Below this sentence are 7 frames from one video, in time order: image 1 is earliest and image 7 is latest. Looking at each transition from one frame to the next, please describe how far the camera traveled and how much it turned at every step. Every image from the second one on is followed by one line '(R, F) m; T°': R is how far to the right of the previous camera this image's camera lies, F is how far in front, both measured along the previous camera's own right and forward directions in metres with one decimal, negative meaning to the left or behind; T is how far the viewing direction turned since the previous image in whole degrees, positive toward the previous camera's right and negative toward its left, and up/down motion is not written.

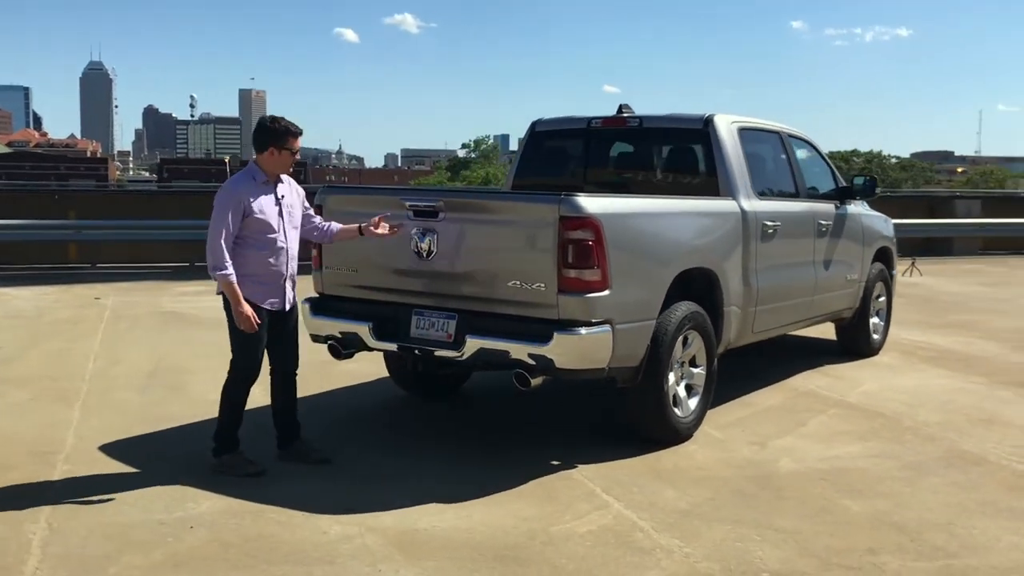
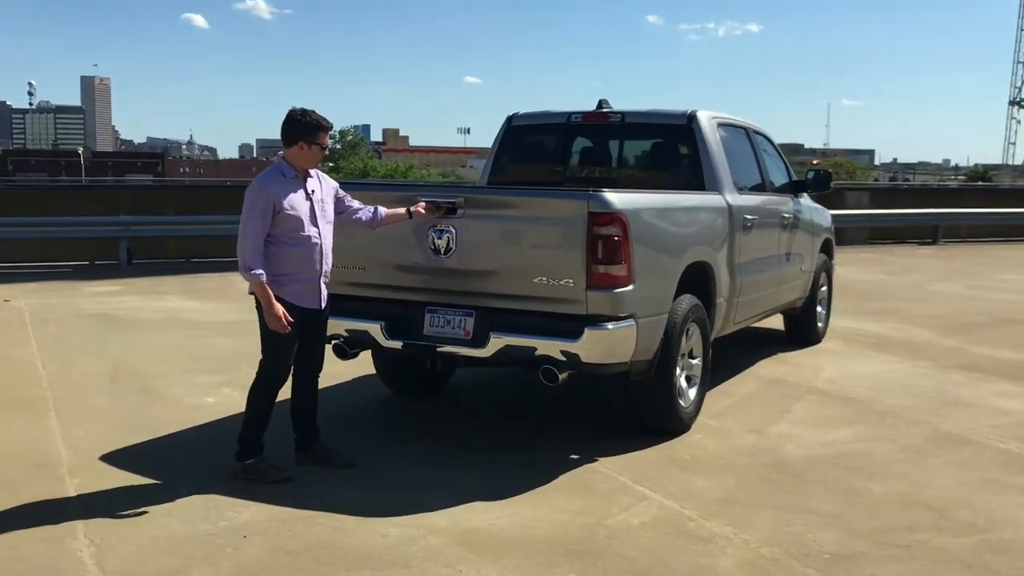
(-0.7, +0.1) m; +7°
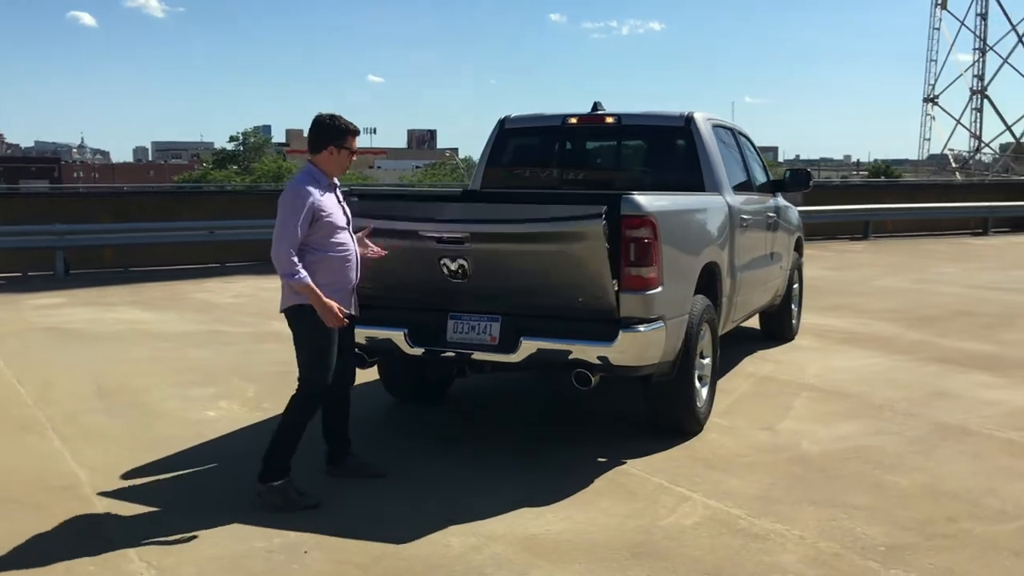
(-0.6, 0.0) m; +4°
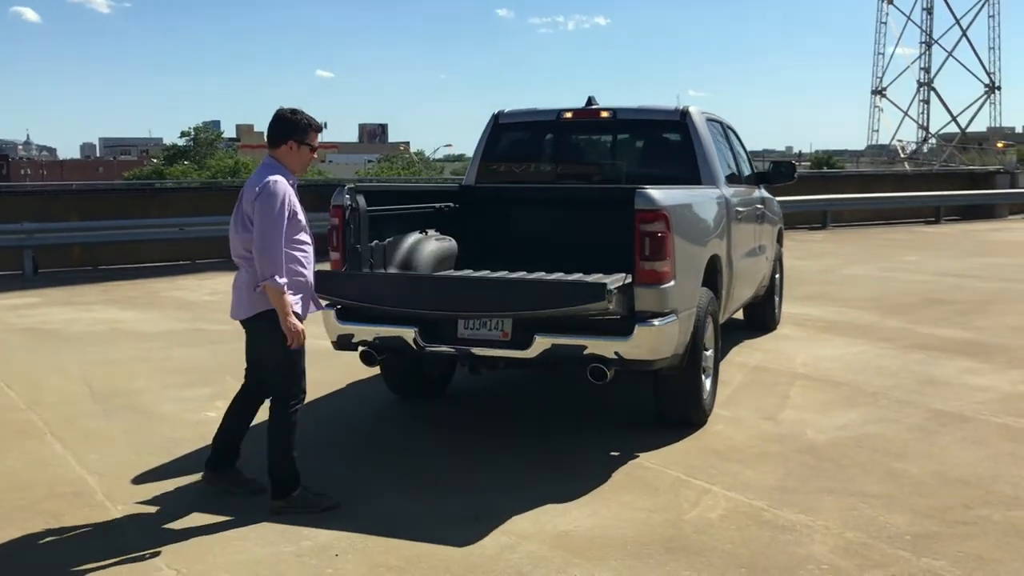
(-0.3, 0.0) m; +3°
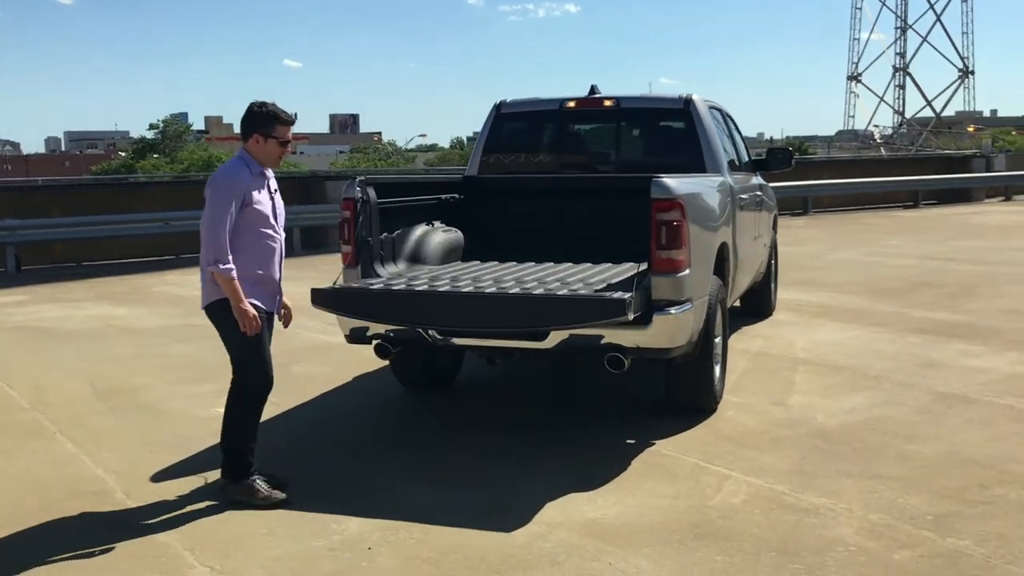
(-0.2, 0.0) m; +1°
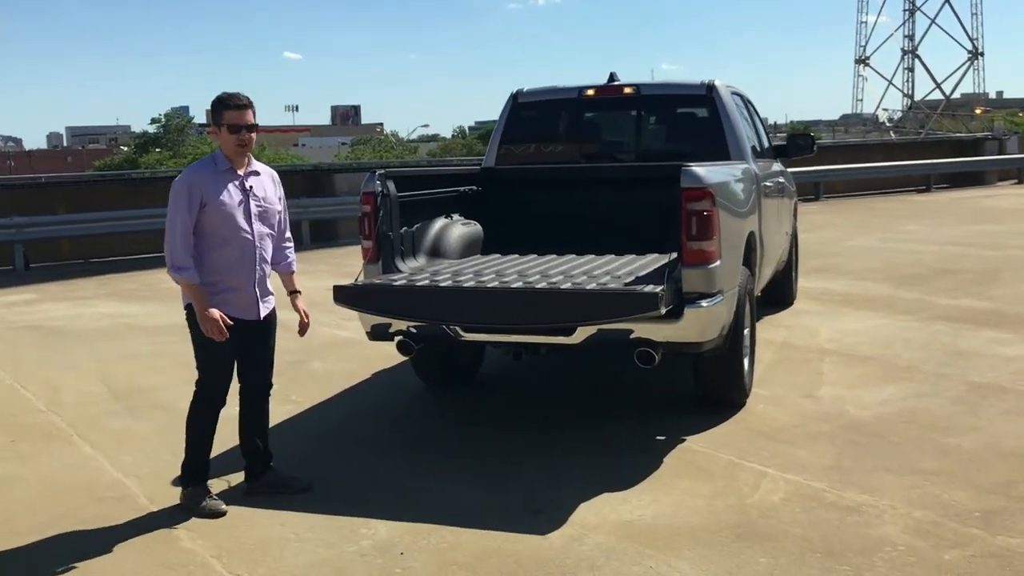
(-0.1, +0.1) m; 0°
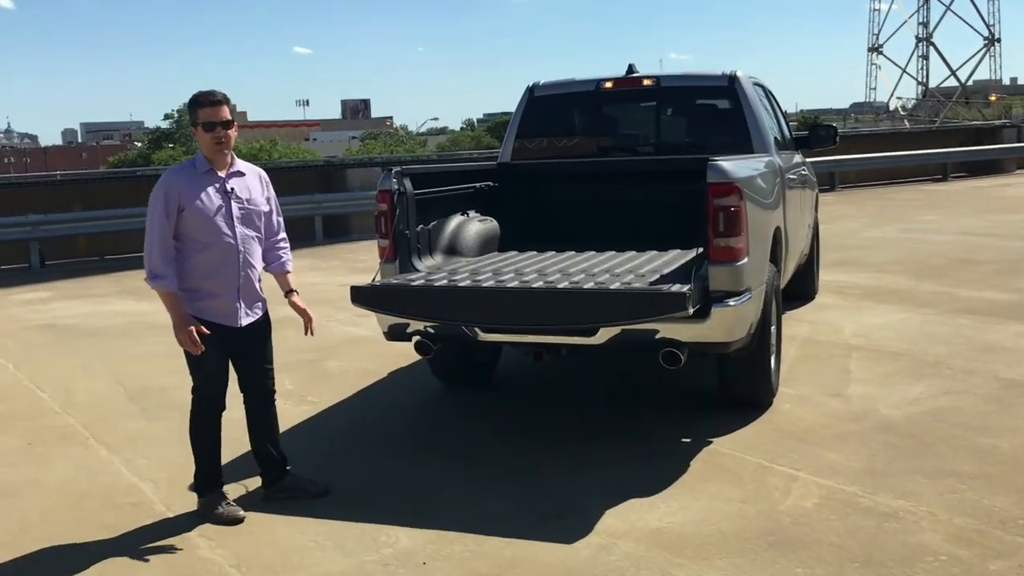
(0.0, +0.1) m; -1°
